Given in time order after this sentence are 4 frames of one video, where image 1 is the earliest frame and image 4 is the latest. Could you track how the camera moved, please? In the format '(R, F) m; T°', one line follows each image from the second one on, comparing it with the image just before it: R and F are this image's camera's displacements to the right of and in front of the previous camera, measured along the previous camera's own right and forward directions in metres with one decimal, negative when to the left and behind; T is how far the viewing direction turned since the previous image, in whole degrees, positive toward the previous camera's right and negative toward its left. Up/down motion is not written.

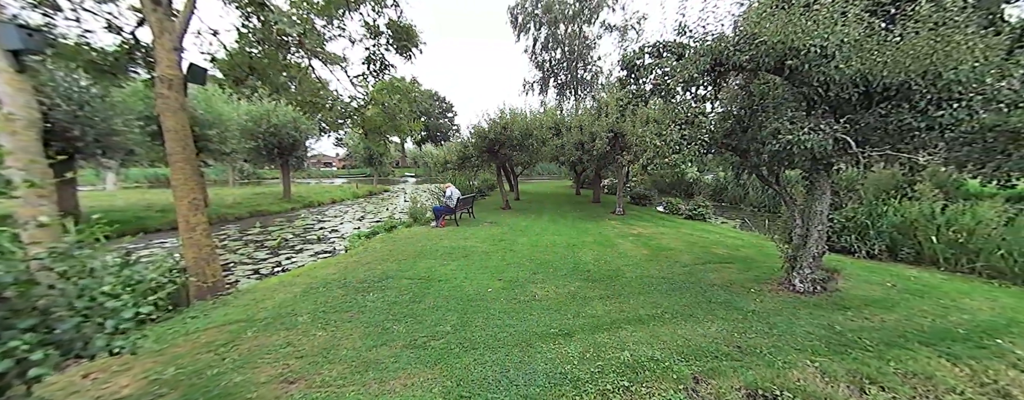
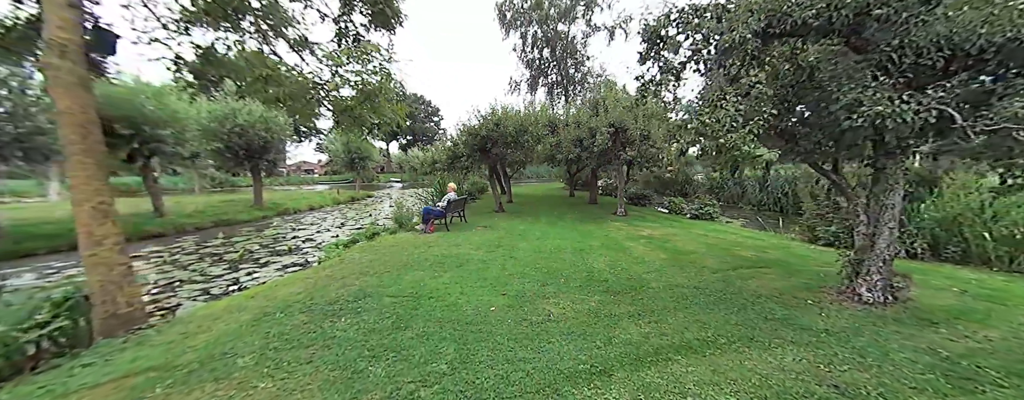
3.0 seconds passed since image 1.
(-0.2, +0.8) m; +3°
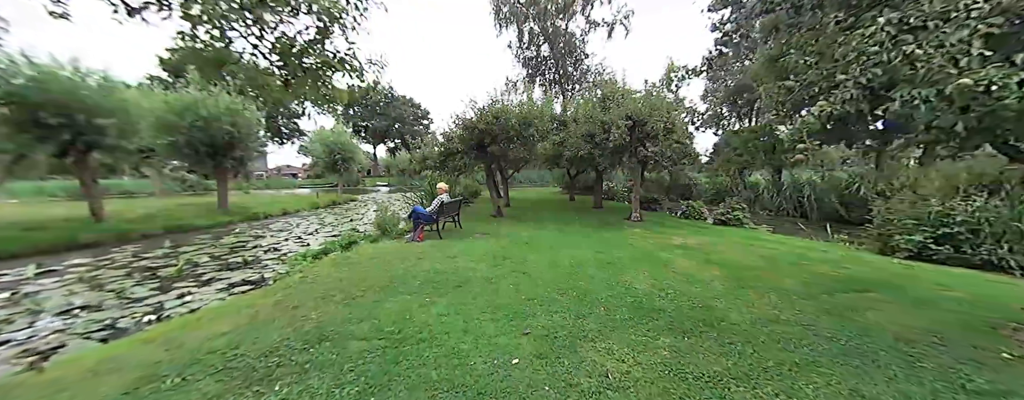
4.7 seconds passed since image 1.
(-0.4, +1.2) m; +2°
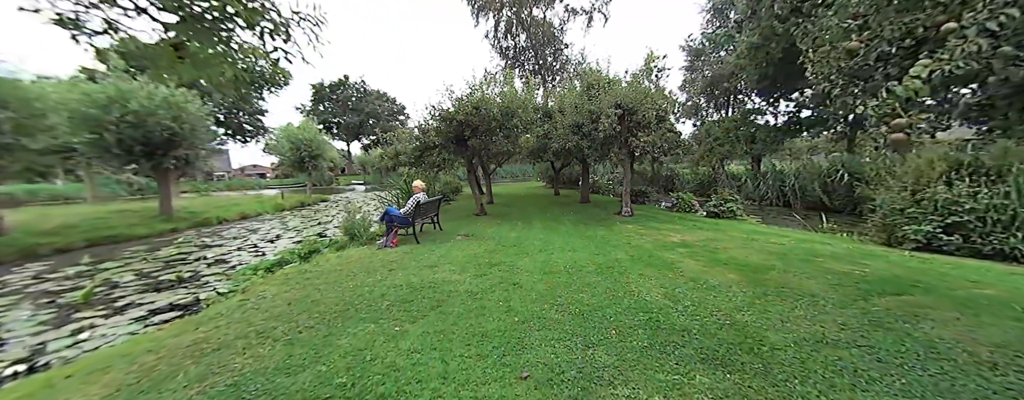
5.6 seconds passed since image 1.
(0.0, +0.7) m; +4°
